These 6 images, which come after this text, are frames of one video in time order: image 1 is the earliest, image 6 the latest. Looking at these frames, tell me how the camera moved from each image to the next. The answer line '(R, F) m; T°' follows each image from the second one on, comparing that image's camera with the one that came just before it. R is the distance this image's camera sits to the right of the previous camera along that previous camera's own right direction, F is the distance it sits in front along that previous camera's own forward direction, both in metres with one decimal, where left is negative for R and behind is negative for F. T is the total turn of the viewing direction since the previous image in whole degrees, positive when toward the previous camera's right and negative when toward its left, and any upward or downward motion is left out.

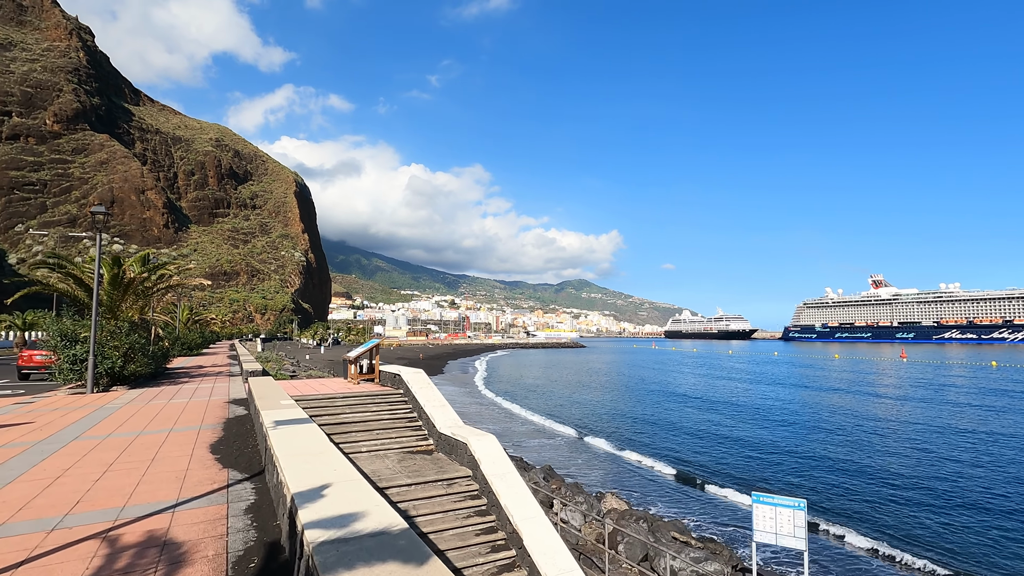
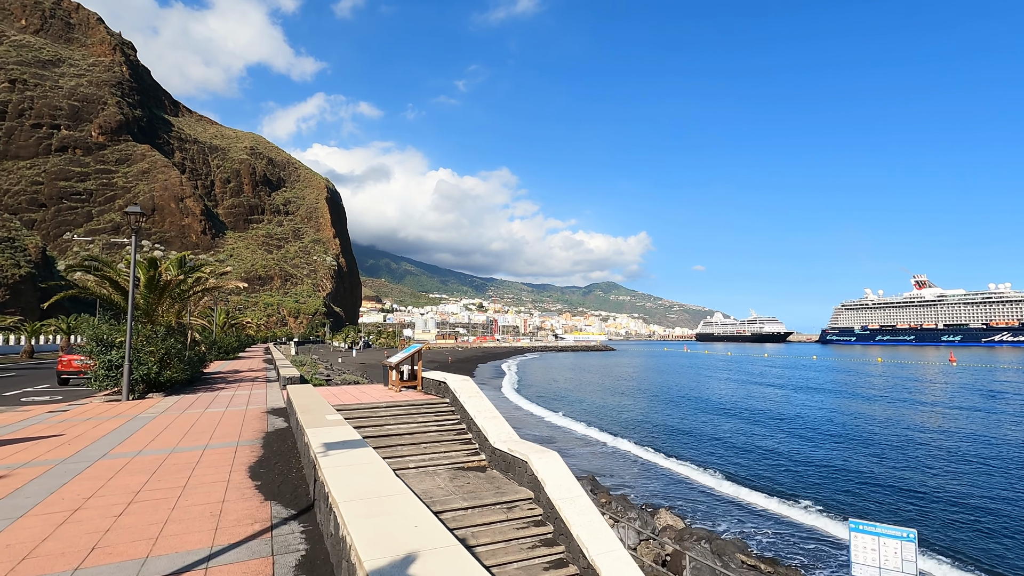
(-0.2, +0.4) m; -3°
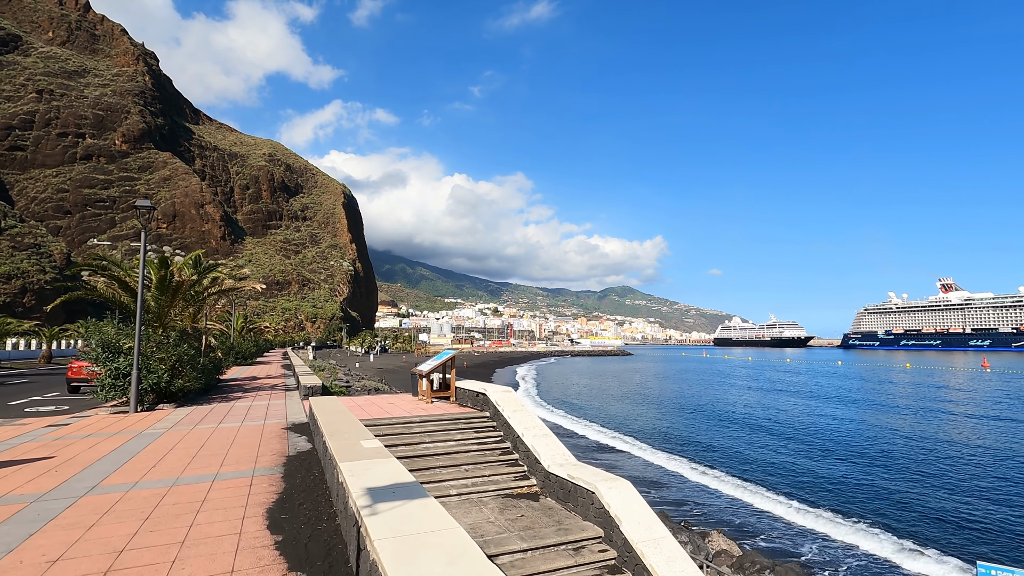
(-0.2, +0.5) m; -2°
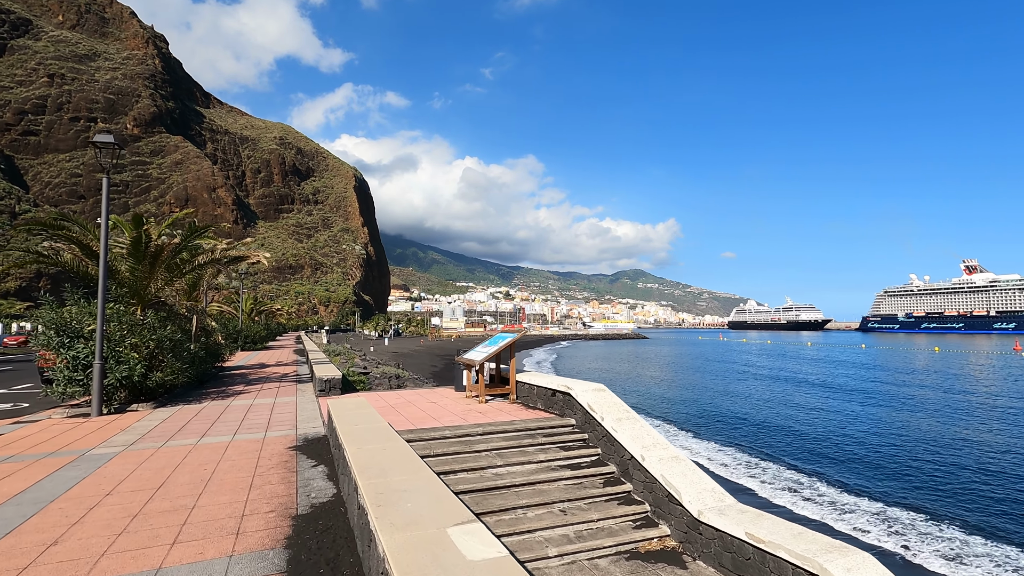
(-0.4, +1.1) m; -1°
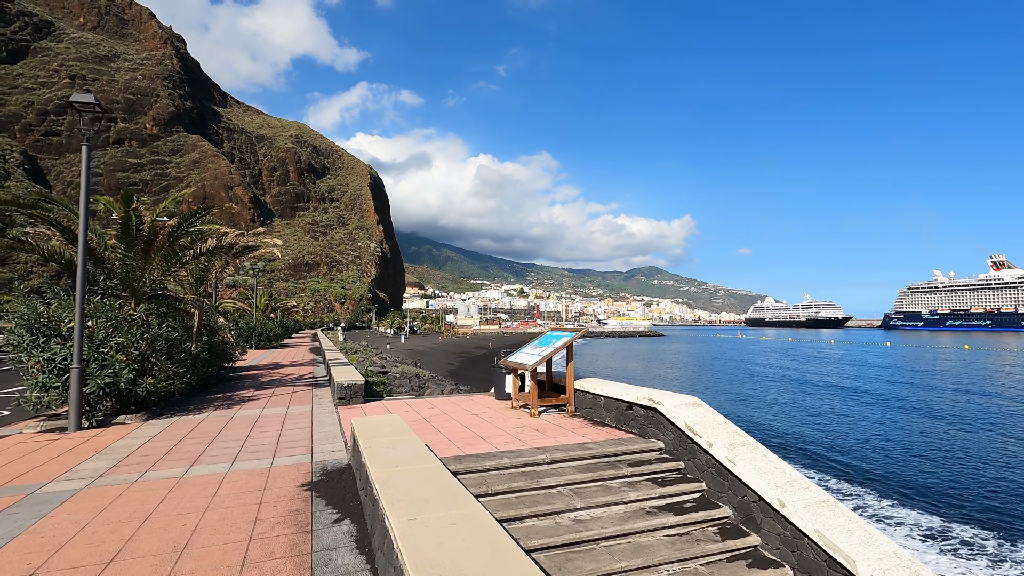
(-0.2, +0.6) m; -1°
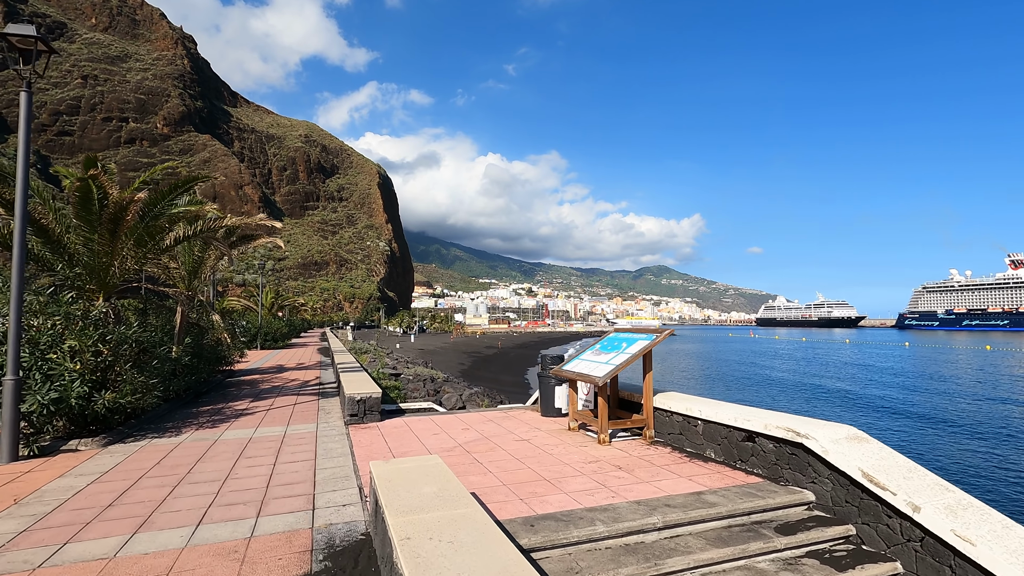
(-0.2, +0.7) m; -1°
